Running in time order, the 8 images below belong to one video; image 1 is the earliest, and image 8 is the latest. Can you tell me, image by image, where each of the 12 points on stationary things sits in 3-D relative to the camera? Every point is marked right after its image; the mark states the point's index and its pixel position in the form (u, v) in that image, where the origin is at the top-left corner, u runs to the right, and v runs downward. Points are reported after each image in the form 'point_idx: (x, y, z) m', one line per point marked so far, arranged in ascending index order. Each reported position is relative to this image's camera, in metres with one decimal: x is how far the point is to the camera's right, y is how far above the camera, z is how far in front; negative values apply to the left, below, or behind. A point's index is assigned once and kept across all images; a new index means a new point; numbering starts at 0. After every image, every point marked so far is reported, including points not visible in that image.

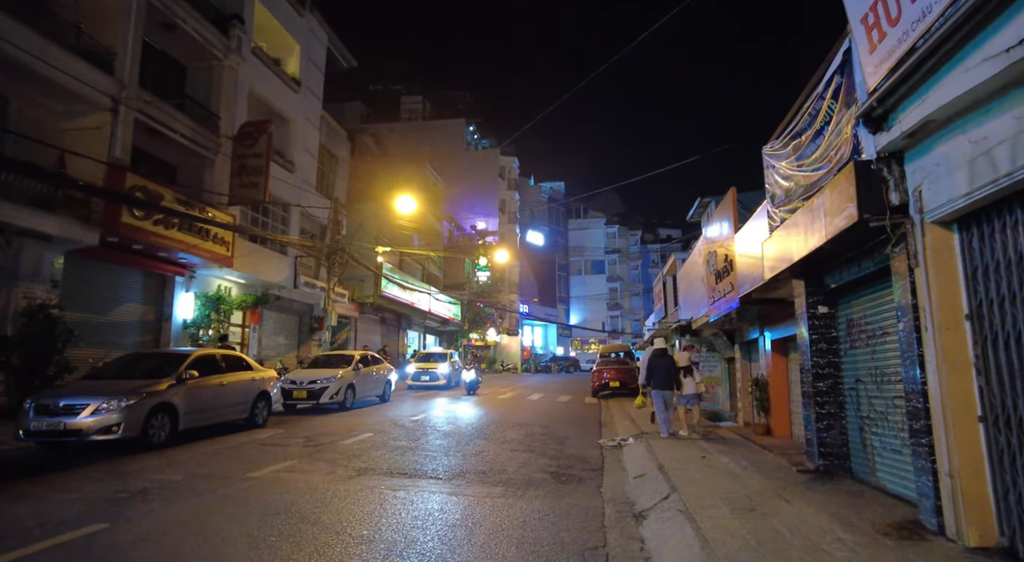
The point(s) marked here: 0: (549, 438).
0: (+0.6, -2.7, +10.2) m
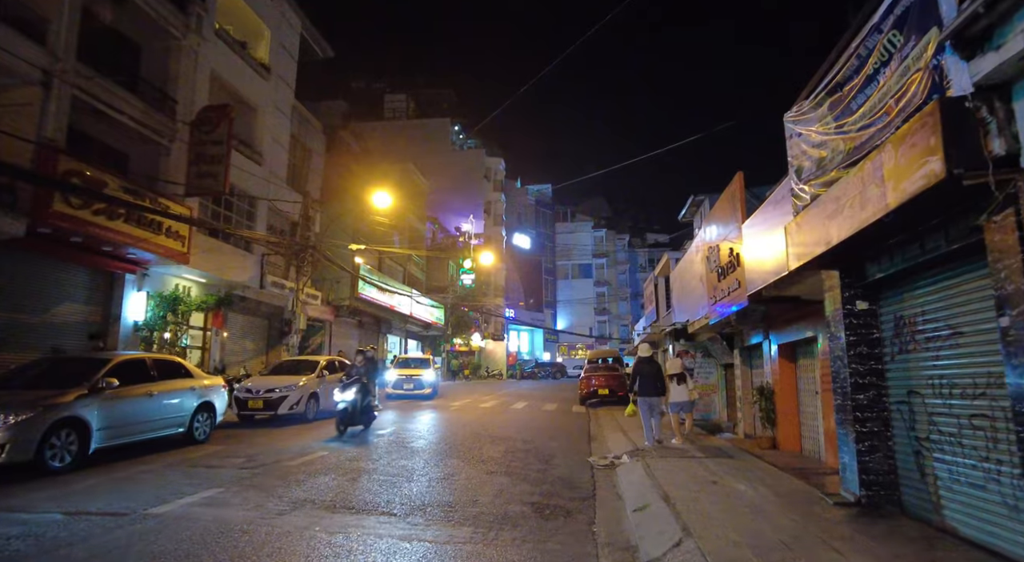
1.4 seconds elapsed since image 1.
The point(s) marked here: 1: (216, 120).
0: (+0.3, -2.6, +8.9) m
1: (-7.5, +4.0, +15.2) m
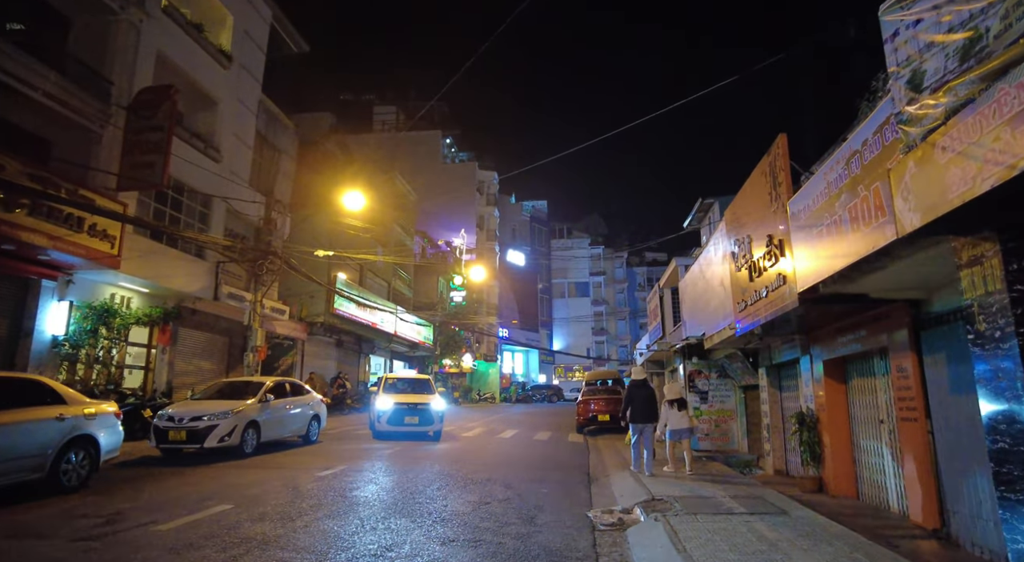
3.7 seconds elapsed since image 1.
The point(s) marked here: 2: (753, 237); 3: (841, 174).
0: (0.0, -2.6, +6.7) m
1: (-7.8, +3.9, +13.1) m
2: (+3.5, +0.7, +8.7) m
3: (+3.0, +1.0, +5.5) m
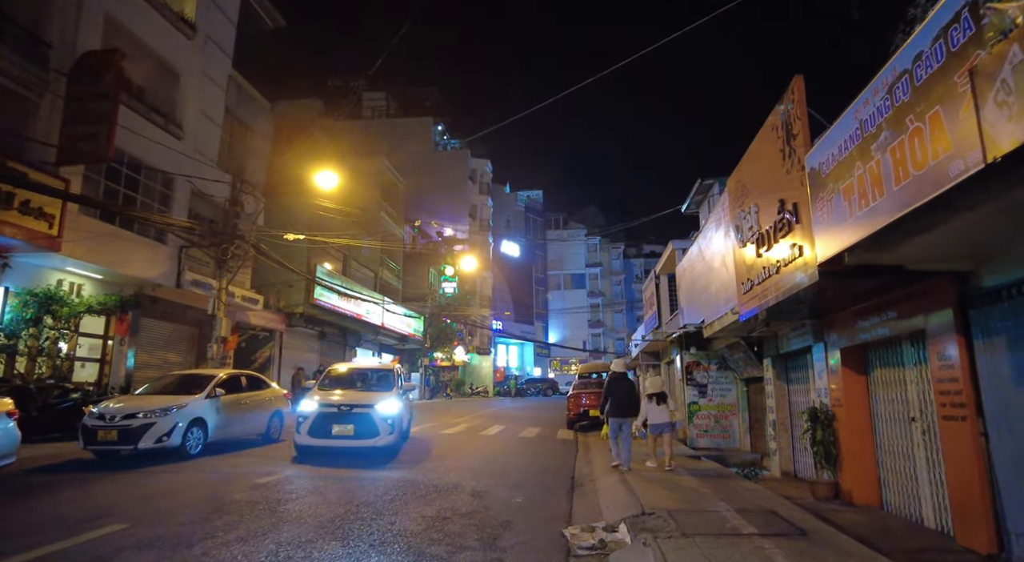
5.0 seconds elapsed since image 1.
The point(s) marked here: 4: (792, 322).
0: (-0.4, -2.3, +5.5) m
1: (-8.2, +4.2, +11.9) m
2: (+3.1, +1.0, +7.5) m
3: (+2.7, +1.2, +4.4) m
4: (+4.2, -0.6, +8.9) m
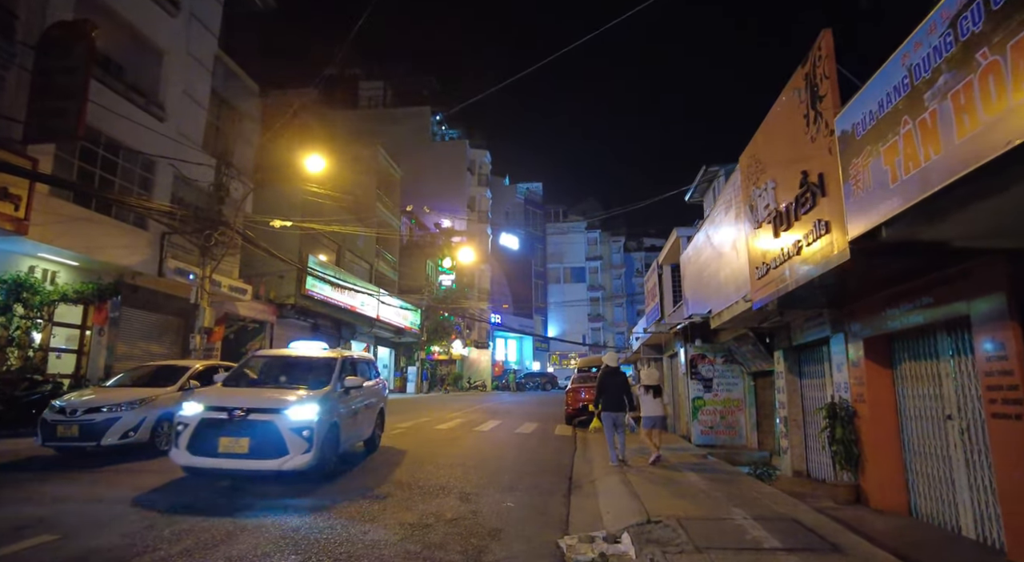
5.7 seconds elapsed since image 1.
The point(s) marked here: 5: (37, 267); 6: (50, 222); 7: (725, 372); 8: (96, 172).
0: (-0.5, -2.1, +4.9) m
1: (-8.3, +4.5, +11.2) m
2: (+3.0, +1.2, +6.8) m
3: (+2.6, +1.4, +3.7) m
4: (+4.1, -0.4, +8.3) m
5: (-10.2, +0.3, +12.8) m
6: (-9.3, +1.2, +12.1) m
7: (+4.5, -1.9, +12.6) m
8: (-9.2, +2.4, +13.2) m
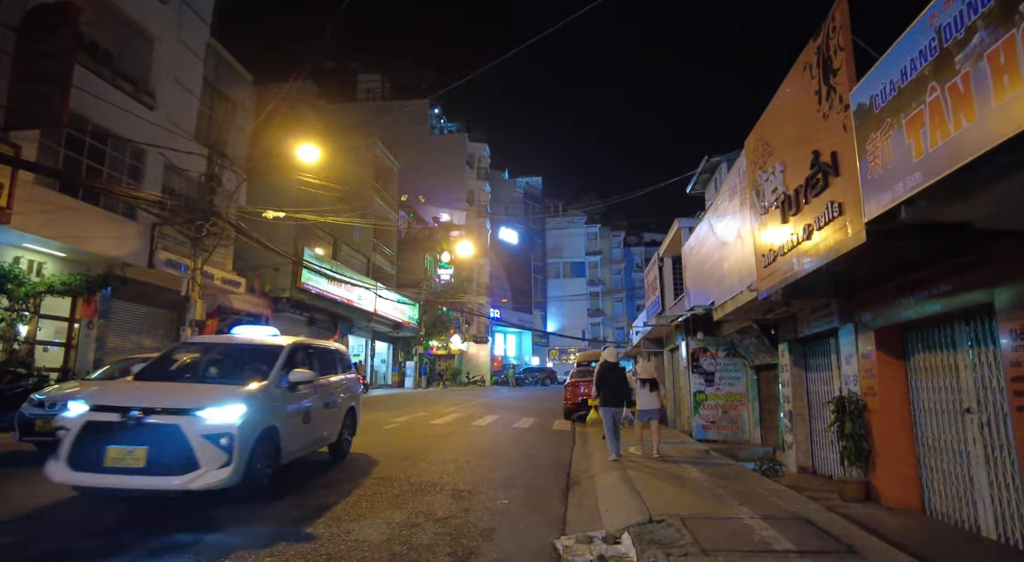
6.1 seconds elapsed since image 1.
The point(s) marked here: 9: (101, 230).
0: (-0.5, -2.0, +4.6) m
1: (-8.3, +4.6, +10.8) m
2: (+3.0, +1.3, +6.5) m
3: (+2.5, +1.5, +3.4) m
4: (+4.0, -0.3, +8.0) m
5: (-10.2, +0.5, +12.5) m
6: (-9.4, +1.4, +11.8) m
7: (+4.4, -1.7, +12.3) m
8: (-9.2, +2.6, +12.8) m
9: (-9.3, +1.1, +13.5) m
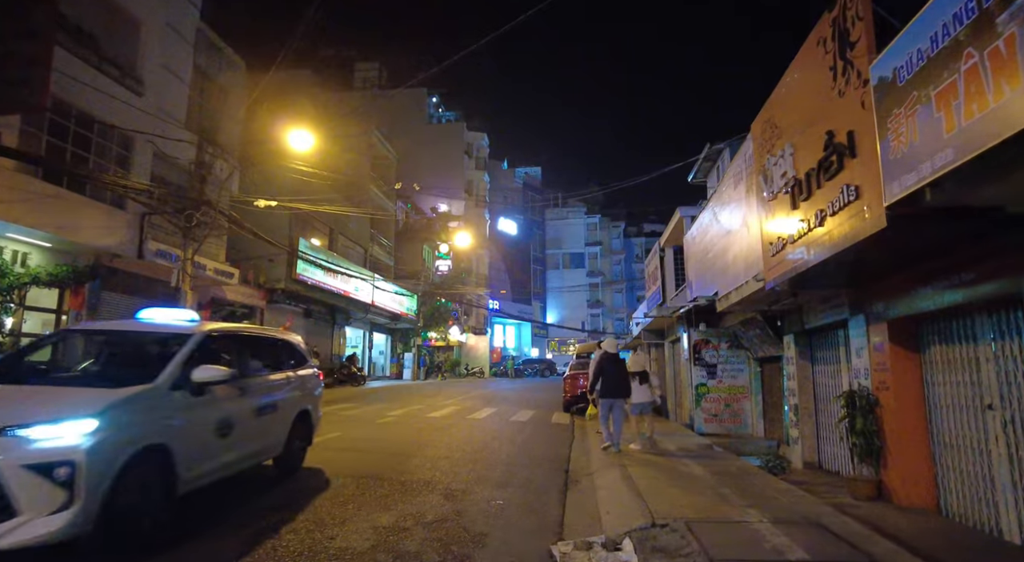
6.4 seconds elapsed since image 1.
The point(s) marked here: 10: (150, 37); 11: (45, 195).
0: (-0.6, -1.9, +4.3) m
1: (-8.4, +4.8, +10.4) m
2: (+2.9, +1.5, +6.1) m
3: (+2.5, +1.6, +3.0) m
4: (+4.0, -0.1, +7.6) m
5: (-10.3, +0.7, +12.1) m
6: (-9.5, +1.6, +11.4) m
7: (+4.4, -1.5, +12.0) m
8: (-9.3, +2.8, +12.5) m
9: (-9.3, +1.3, +13.2) m
10: (-8.9, +6.0, +14.7) m
11: (-9.4, +1.7, +12.1) m
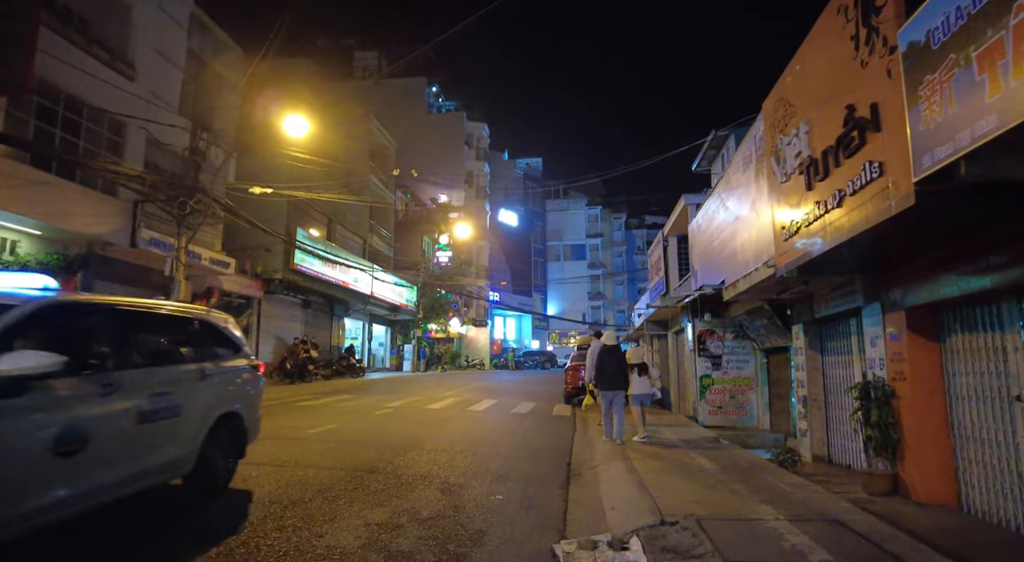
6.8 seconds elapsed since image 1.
0: (-0.6, -1.8, +4.0) m
1: (-8.4, +5.0, +10.1) m
2: (+2.9, +1.6, +5.8) m
3: (+2.5, +1.7, +2.7) m
4: (+4.0, 0.0, +7.3) m
5: (-10.3, +0.9, +11.8) m
6: (-9.4, +1.8, +11.1) m
7: (+4.4, -1.3, +11.7) m
8: (-9.3, +3.0, +12.1) m
9: (-9.3, +1.6, +12.9) m
10: (-8.9, +6.3, +14.4) m
11: (-9.4, +2.0, +11.8) m
